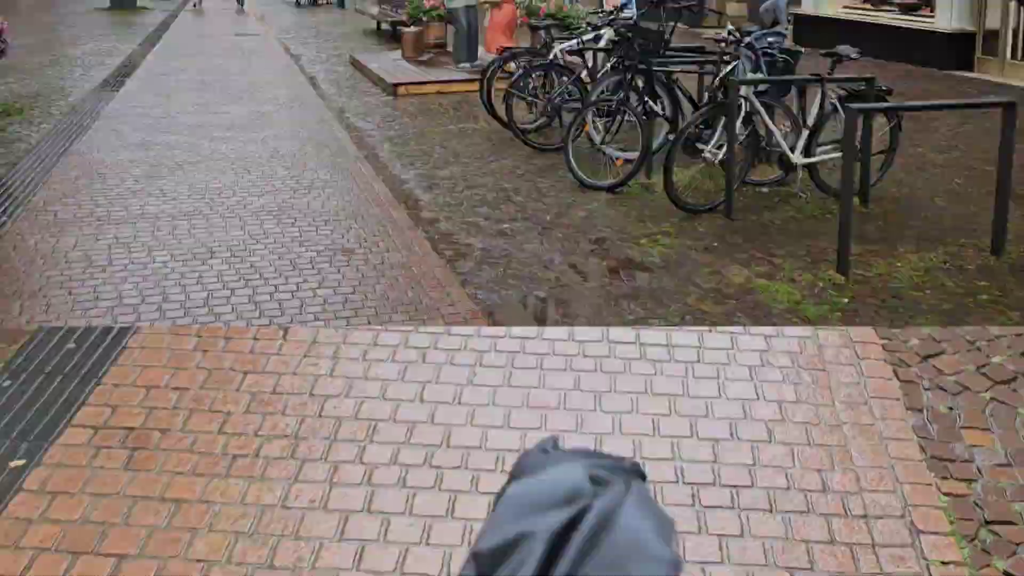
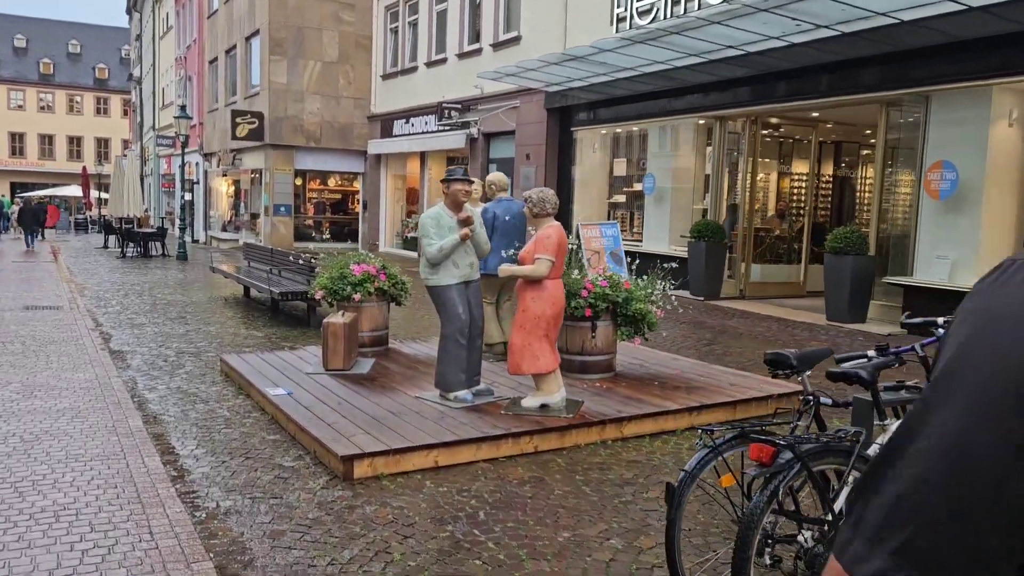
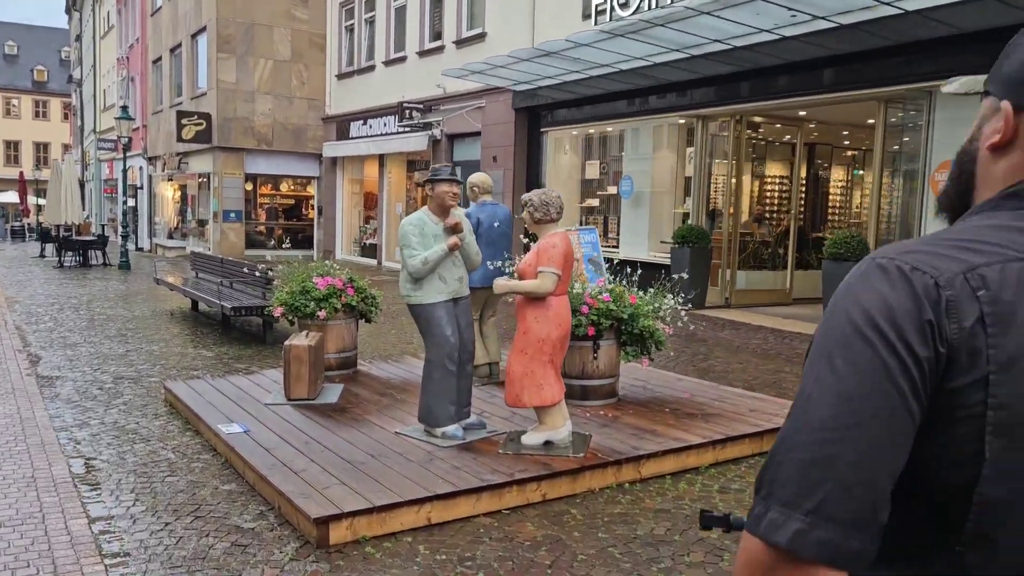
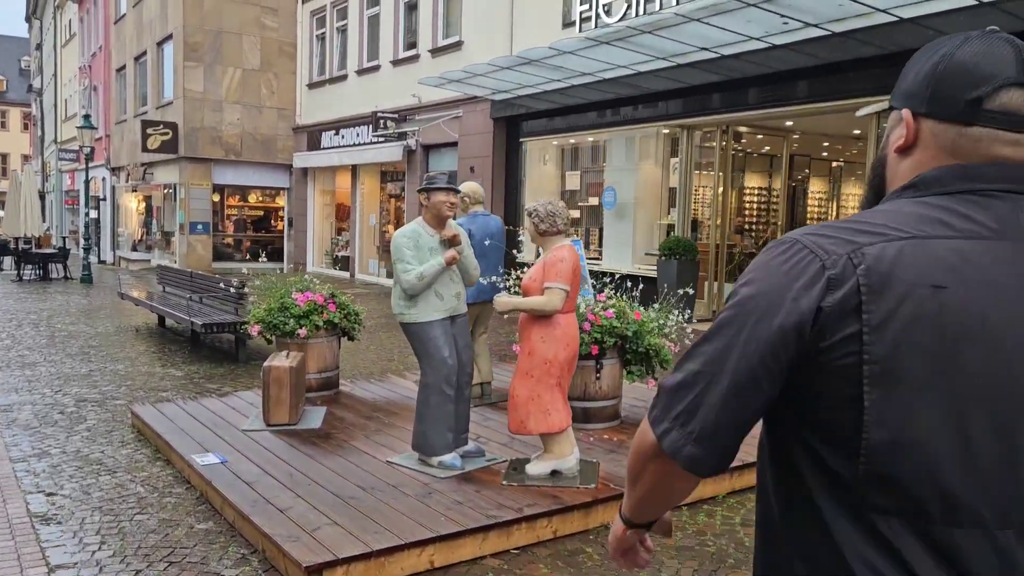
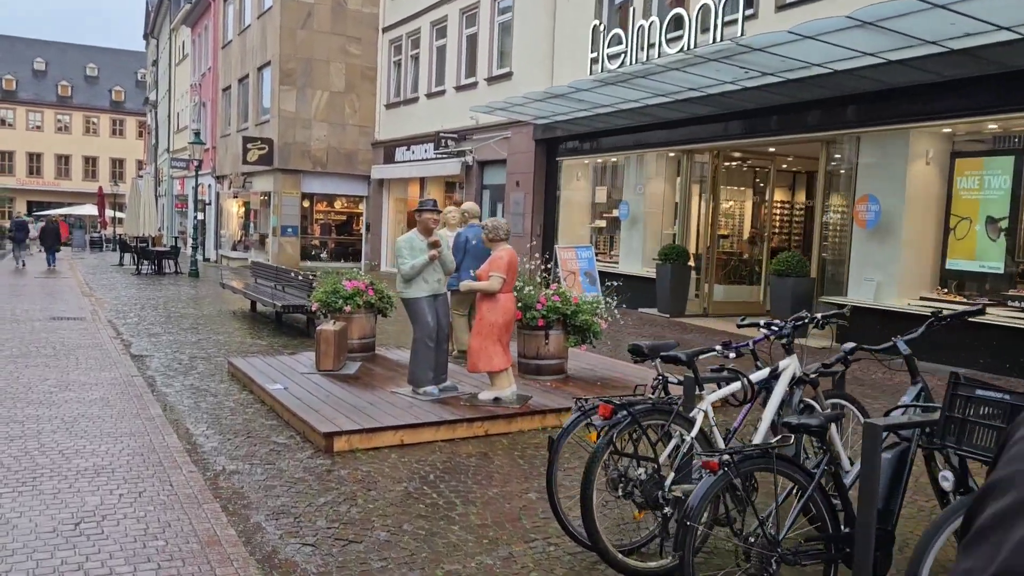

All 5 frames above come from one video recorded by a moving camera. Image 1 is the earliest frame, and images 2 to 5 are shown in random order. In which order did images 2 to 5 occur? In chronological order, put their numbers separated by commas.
5, 2, 3, 4
